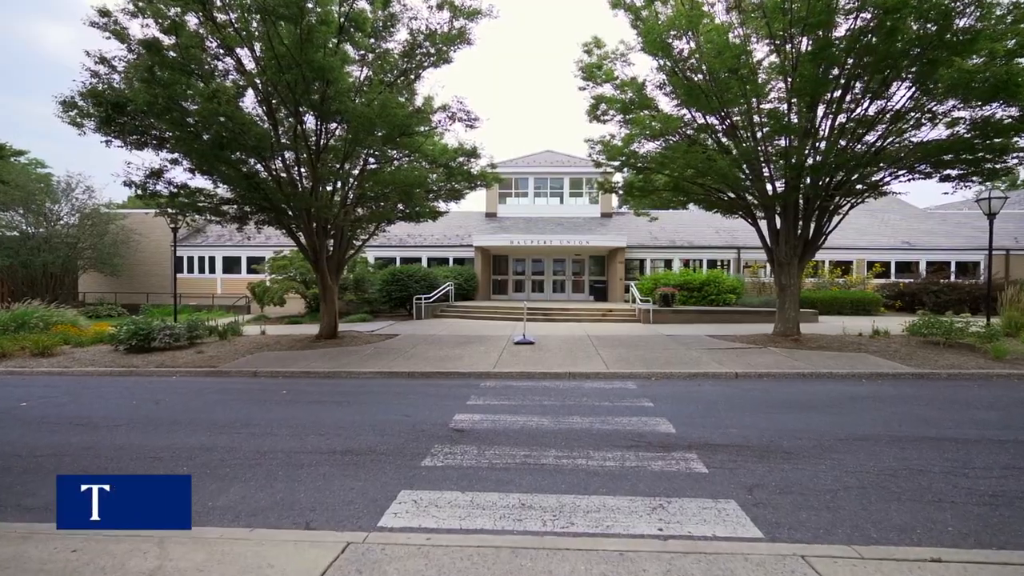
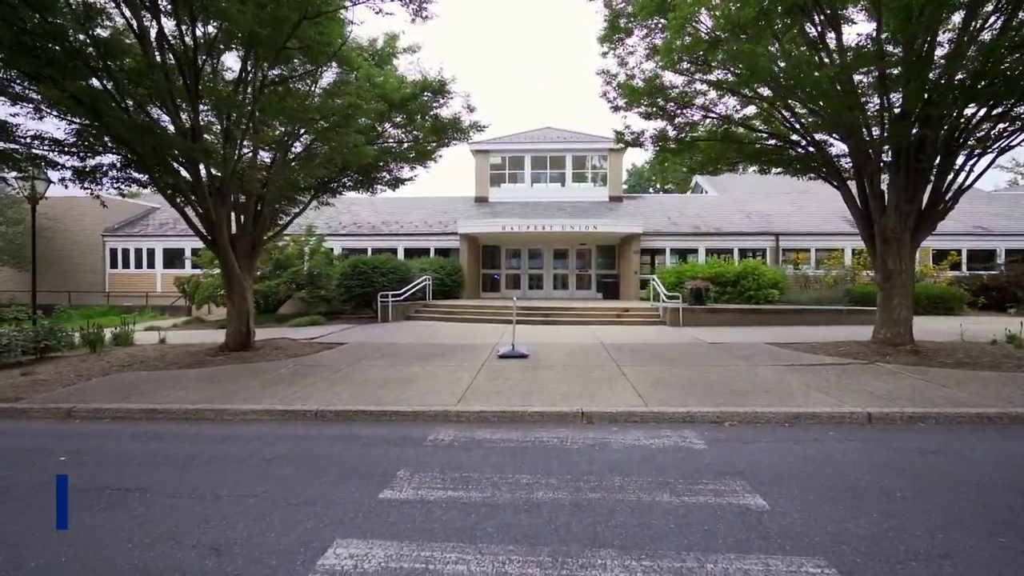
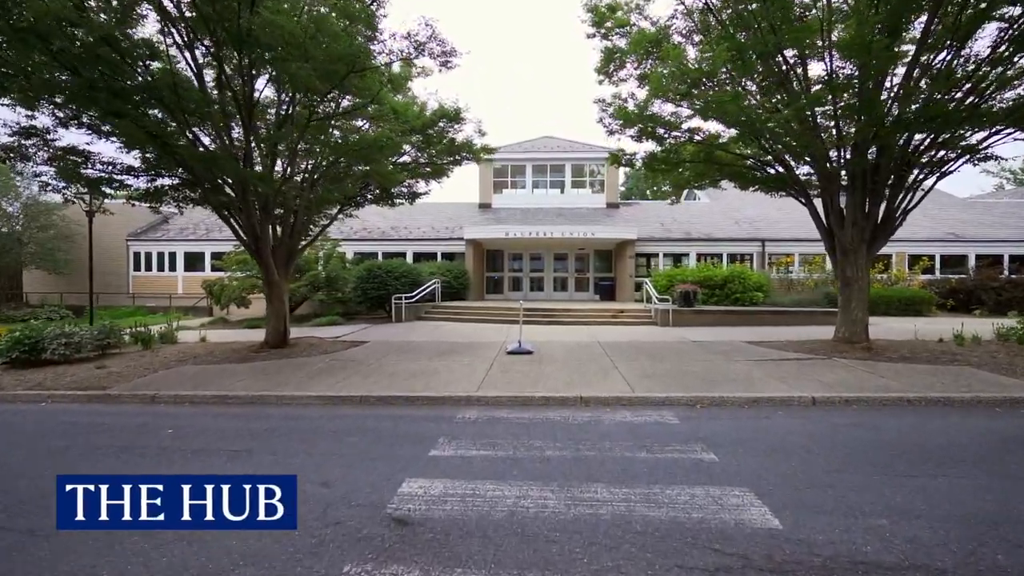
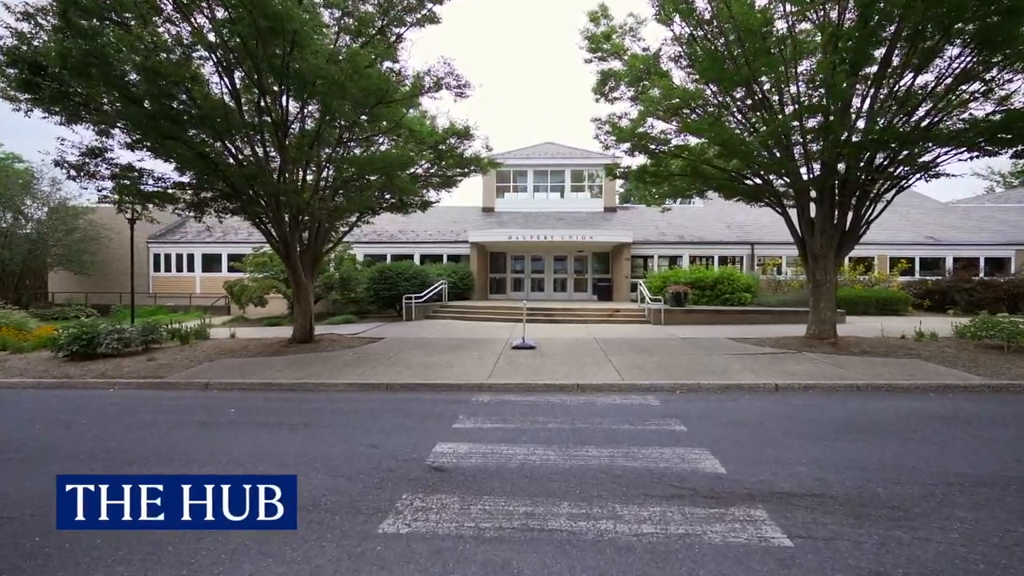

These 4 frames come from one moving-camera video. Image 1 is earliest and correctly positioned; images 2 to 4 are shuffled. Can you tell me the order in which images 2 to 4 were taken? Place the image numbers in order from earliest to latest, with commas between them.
4, 3, 2
